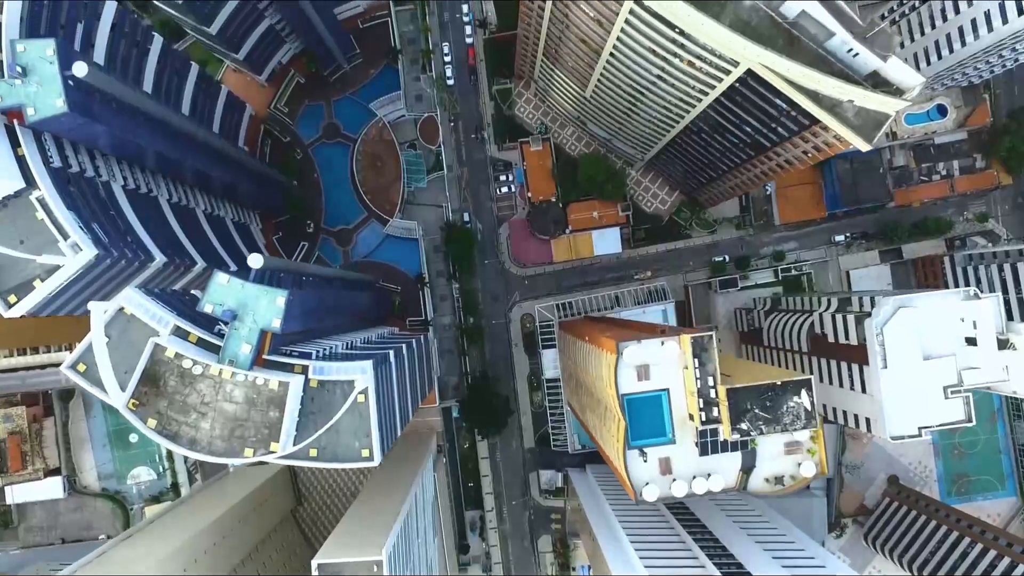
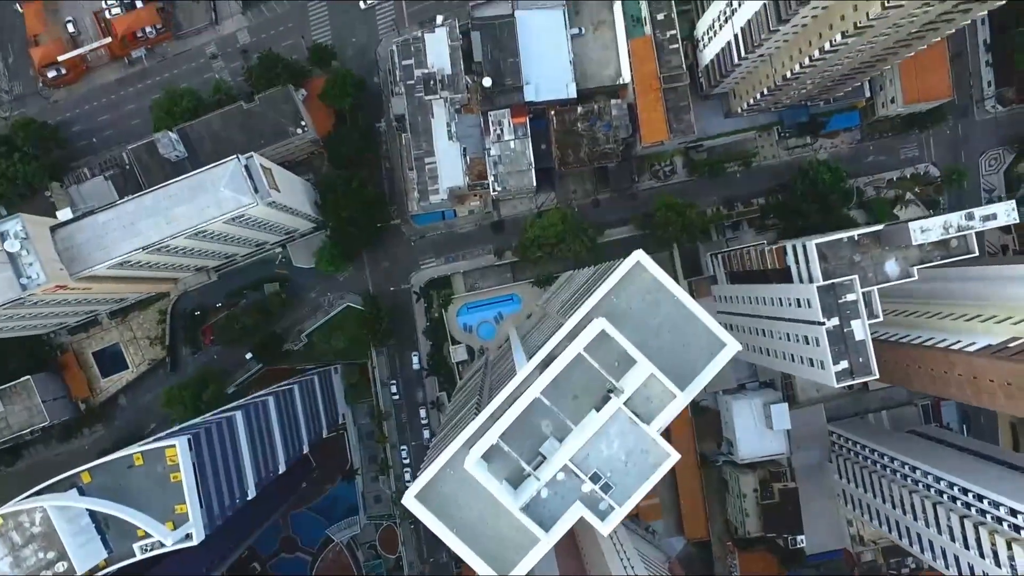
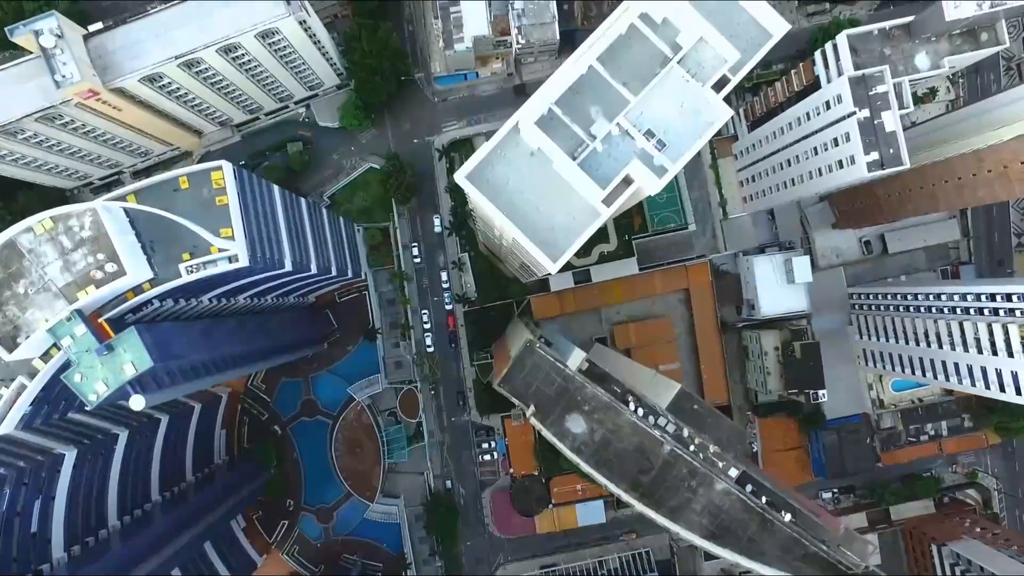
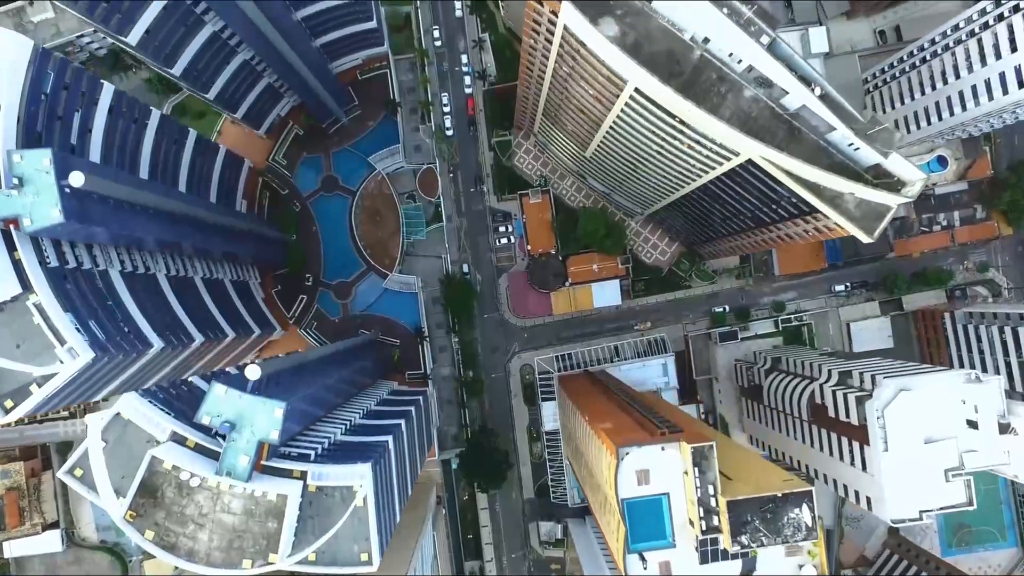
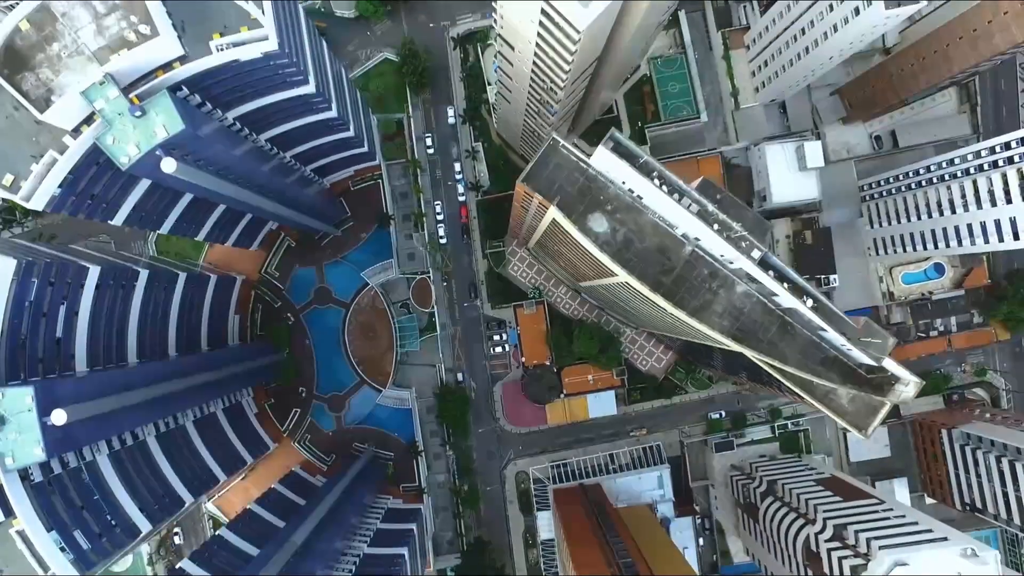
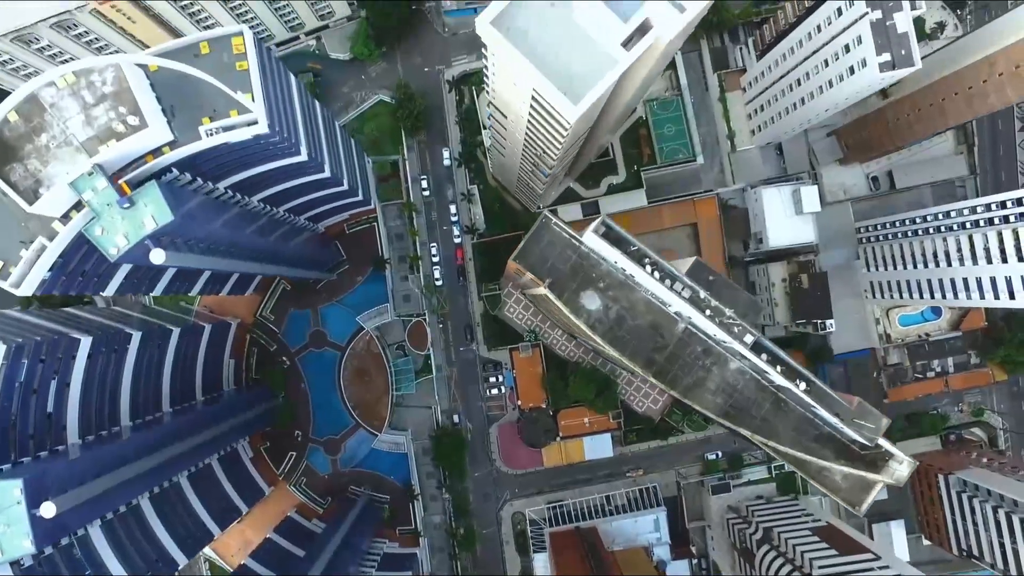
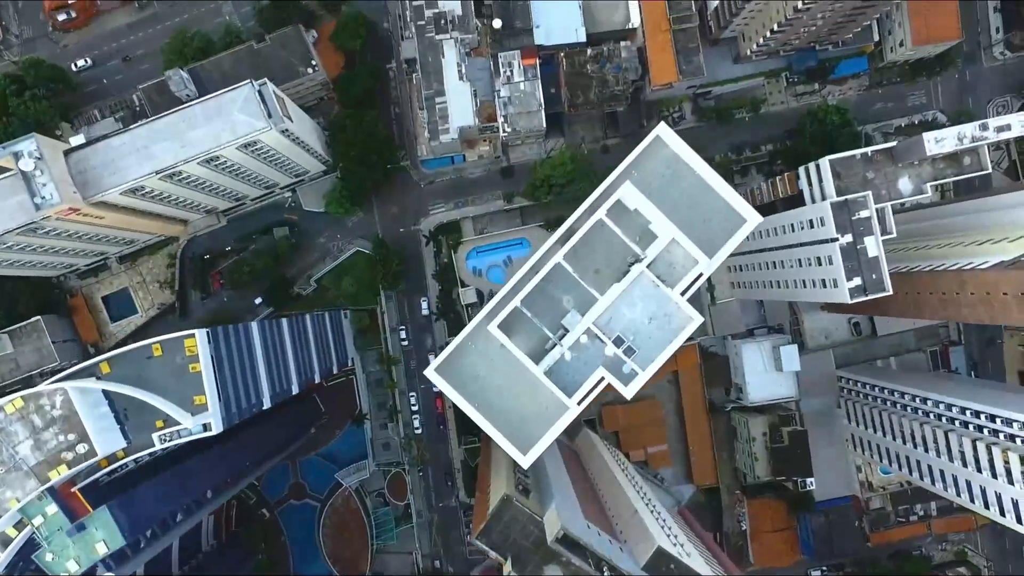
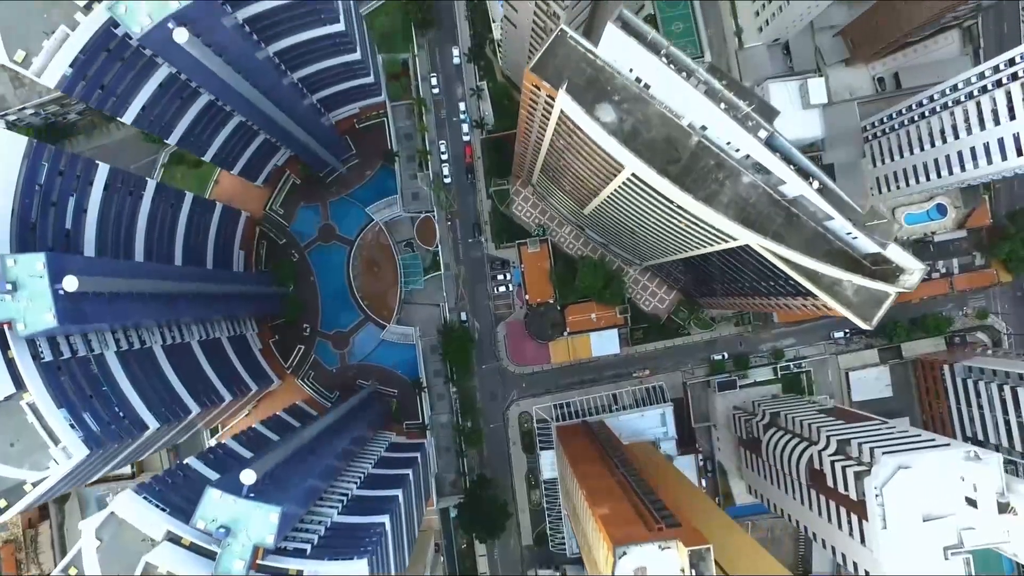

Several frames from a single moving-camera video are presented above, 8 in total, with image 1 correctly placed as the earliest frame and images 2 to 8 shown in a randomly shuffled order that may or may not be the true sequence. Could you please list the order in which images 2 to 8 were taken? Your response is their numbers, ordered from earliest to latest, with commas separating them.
4, 8, 5, 6, 3, 7, 2
